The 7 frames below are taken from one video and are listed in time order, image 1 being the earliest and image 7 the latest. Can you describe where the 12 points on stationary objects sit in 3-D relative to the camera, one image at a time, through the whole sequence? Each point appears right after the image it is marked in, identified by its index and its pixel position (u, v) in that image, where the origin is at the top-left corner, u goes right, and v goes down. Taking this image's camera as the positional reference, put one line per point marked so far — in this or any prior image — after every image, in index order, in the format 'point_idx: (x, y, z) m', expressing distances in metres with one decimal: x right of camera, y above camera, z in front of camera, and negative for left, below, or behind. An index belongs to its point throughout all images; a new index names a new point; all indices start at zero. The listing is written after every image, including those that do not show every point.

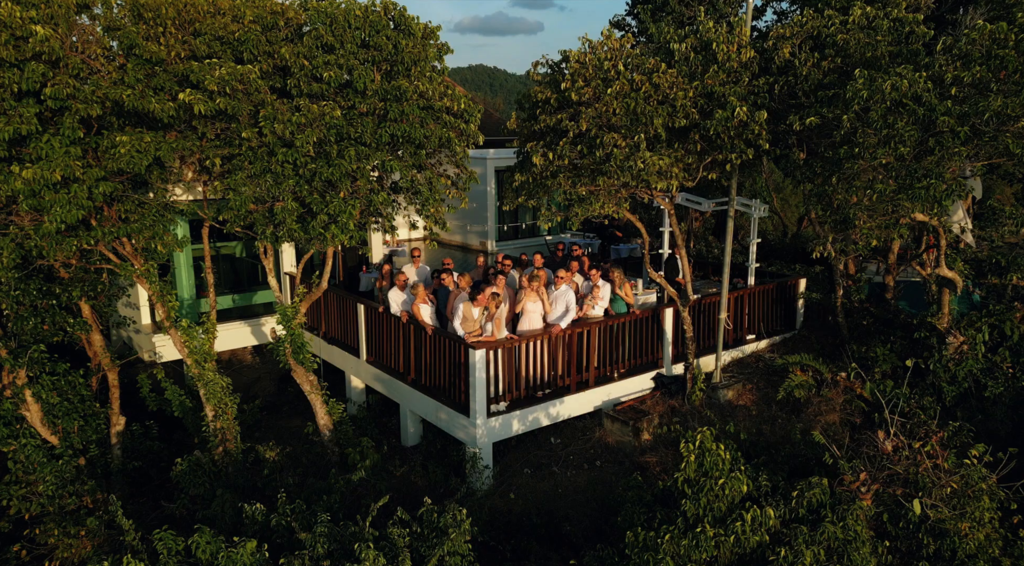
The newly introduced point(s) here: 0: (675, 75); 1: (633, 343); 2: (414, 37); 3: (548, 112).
0: (+1.7, +2.2, +7.7) m
1: (+1.6, -0.8, +9.5) m
2: (-1.1, +2.7, +7.9) m
3: (+0.4, +2.0, +8.2) m
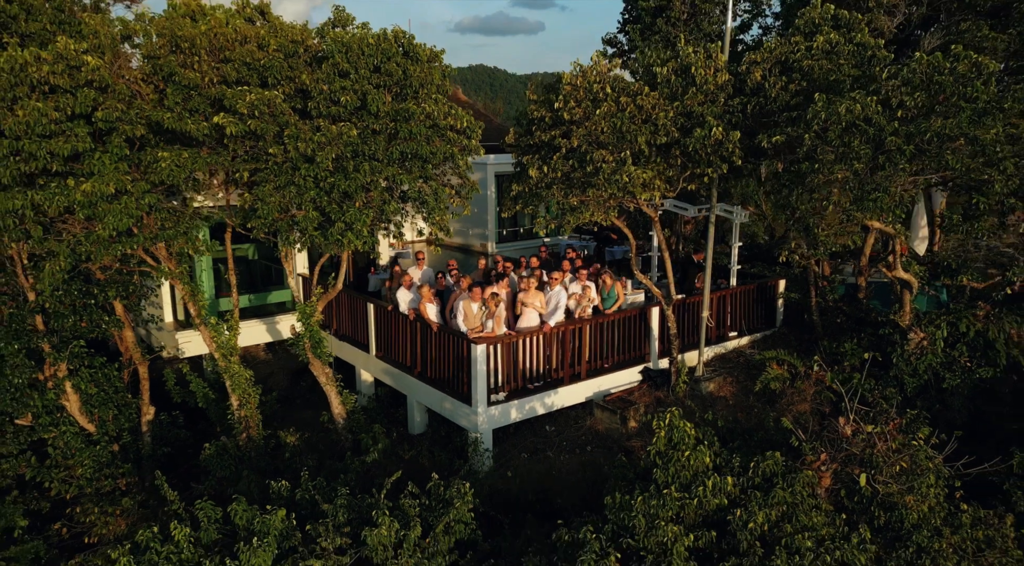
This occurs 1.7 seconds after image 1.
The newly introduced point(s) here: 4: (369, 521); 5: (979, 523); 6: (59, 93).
0: (+1.7, +2.2, +8.5) m
1: (+1.6, -0.8, +10.3) m
2: (-1.1, +2.7, +8.7) m
3: (+0.4, +1.9, +9.1) m
4: (-1.4, -2.2, +6.8) m
5: (+4.8, -2.5, +7.5) m
6: (-4.6, +1.9, +7.3) m
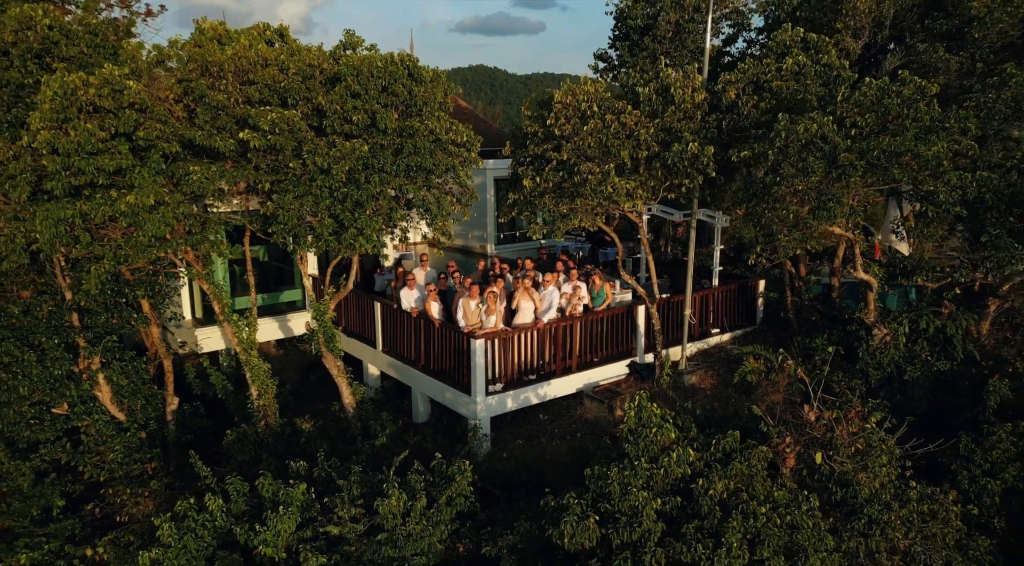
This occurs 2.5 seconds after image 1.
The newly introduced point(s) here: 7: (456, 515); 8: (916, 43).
0: (+1.6, +2.2, +9.4) m
1: (+1.5, -0.9, +11.2) m
2: (-1.2, +2.7, +9.6) m
3: (+0.3, +1.9, +9.9) m
4: (-1.4, -2.2, +7.7) m
5: (+4.8, -2.5, +8.3) m
6: (-4.6, +1.9, +8.2) m
7: (-0.6, -2.4, +7.5) m
8: (+5.9, +3.5, +10.4) m
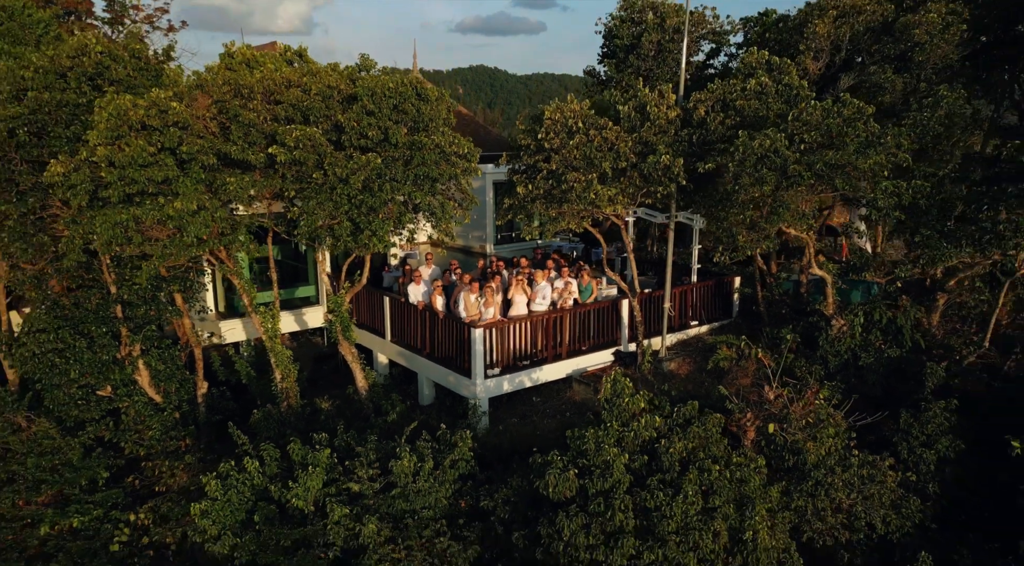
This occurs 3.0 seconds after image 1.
0: (+1.6, +2.3, +10.6) m
1: (+1.5, -0.8, +12.4) m
2: (-1.2, +2.8, +10.9) m
3: (+0.3, +2.0, +11.2) m
4: (-1.5, -2.2, +8.9) m
5: (+4.7, -2.4, +9.6) m
6: (-4.7, +2.0, +9.5) m
7: (-0.7, -2.3, +8.8) m
8: (+5.8, +3.6, +11.6) m
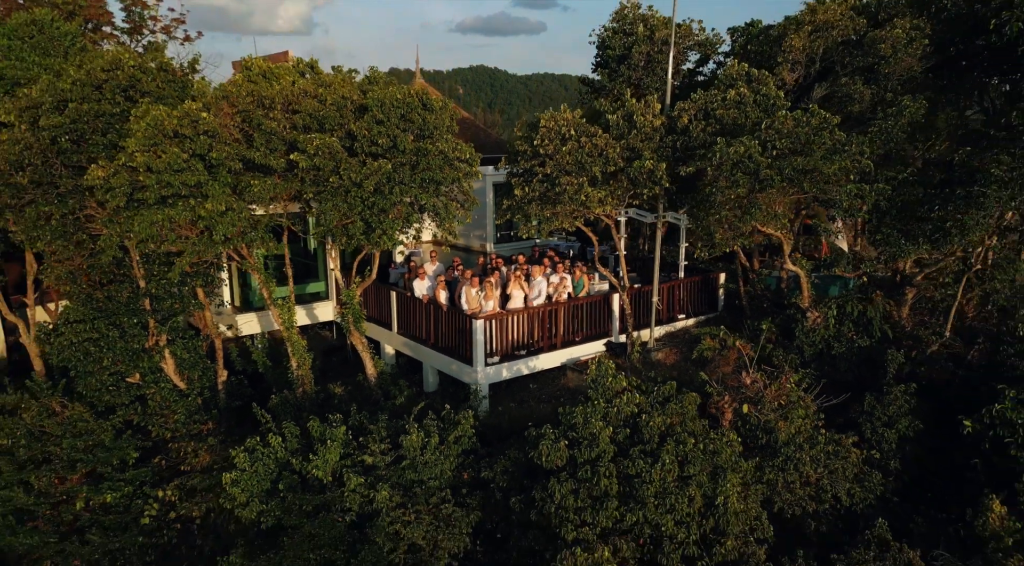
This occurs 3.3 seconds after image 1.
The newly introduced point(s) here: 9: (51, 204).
0: (+1.5, +2.4, +11.6) m
1: (+1.4, -0.7, +13.4) m
2: (-1.3, +2.8, +11.8) m
3: (+0.2, +2.1, +12.1) m
4: (-1.5, -2.1, +9.9) m
5: (+4.7, -2.3, +10.5) m
6: (-4.7, +2.1, +10.4) m
7: (-0.7, -2.3, +9.7) m
8: (+5.8, +3.6, +12.6) m
9: (-7.1, +1.2, +11.1) m
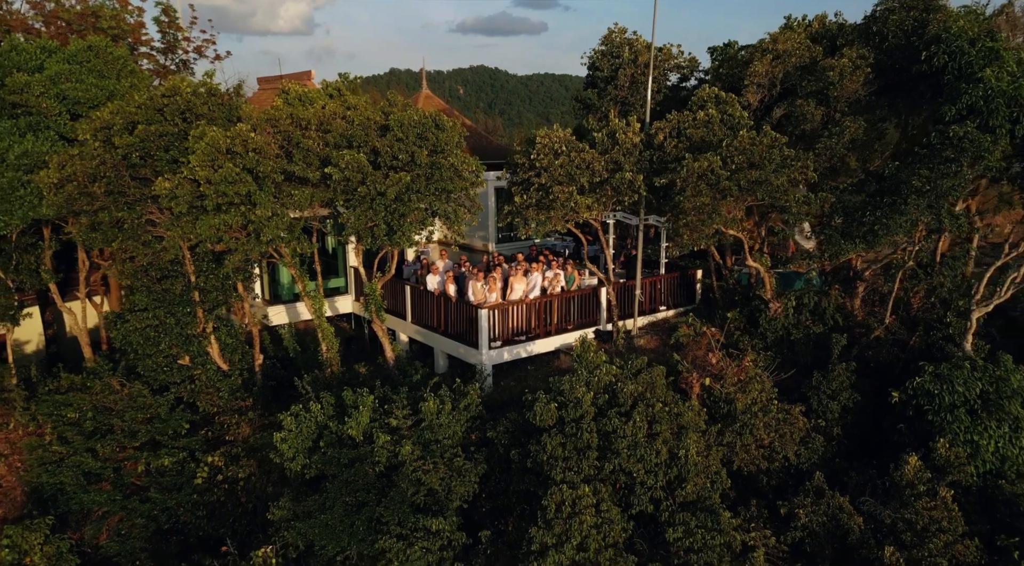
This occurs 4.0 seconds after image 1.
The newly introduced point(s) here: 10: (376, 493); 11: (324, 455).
0: (+1.5, +2.5, +13.5) m
1: (+1.4, -0.6, +15.3) m
2: (-1.3, +3.0, +13.8) m
3: (+0.2, +2.2, +14.1) m
4: (-1.5, -2.0, +11.8) m
5: (+4.7, -2.2, +12.5) m
6: (-4.7, +2.2, +12.4) m
7: (-0.7, -2.2, +11.7) m
8: (+5.8, +3.8, +14.5) m
9: (-7.1, +1.3, +13.0) m
10: (-2.0, -3.1, +10.5) m
11: (-2.9, -2.6, +11.0) m
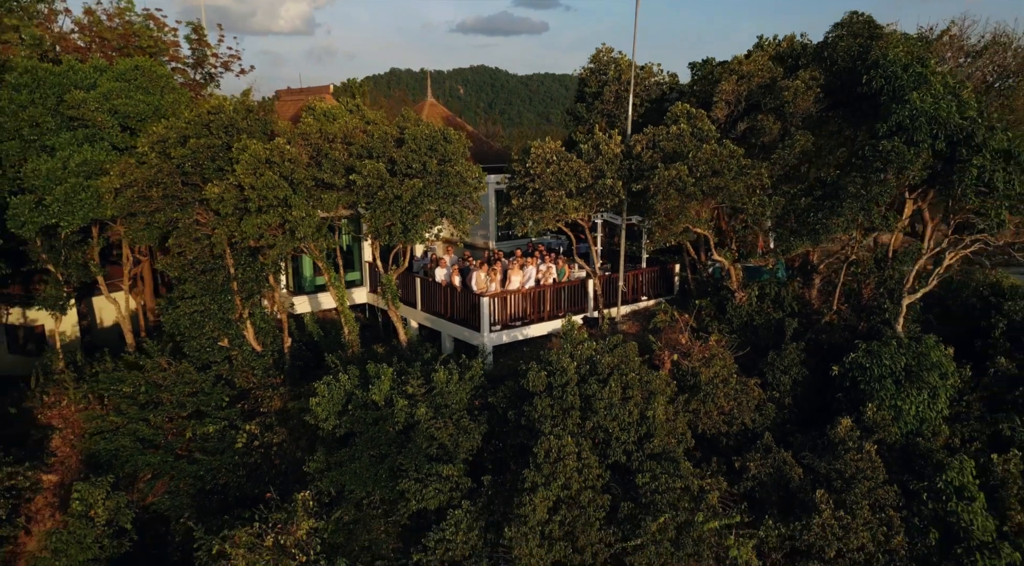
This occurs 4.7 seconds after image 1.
0: (+1.5, +2.6, +15.7) m
1: (+1.4, -0.4, +17.4) m
2: (-1.3, +3.1, +15.9) m
3: (+0.2, +2.4, +16.2) m
4: (-1.6, -1.8, +14.0) m
5: (+4.6, -2.0, +14.6) m
6: (-4.8, +2.4, +14.5) m
7: (-0.7, -2.0, +13.8) m
8: (+5.7, +3.9, +16.7) m
9: (-7.1, +1.5, +15.2) m
10: (-2.0, -2.9, +12.6) m
11: (-2.9, -2.5, +13.2) m
